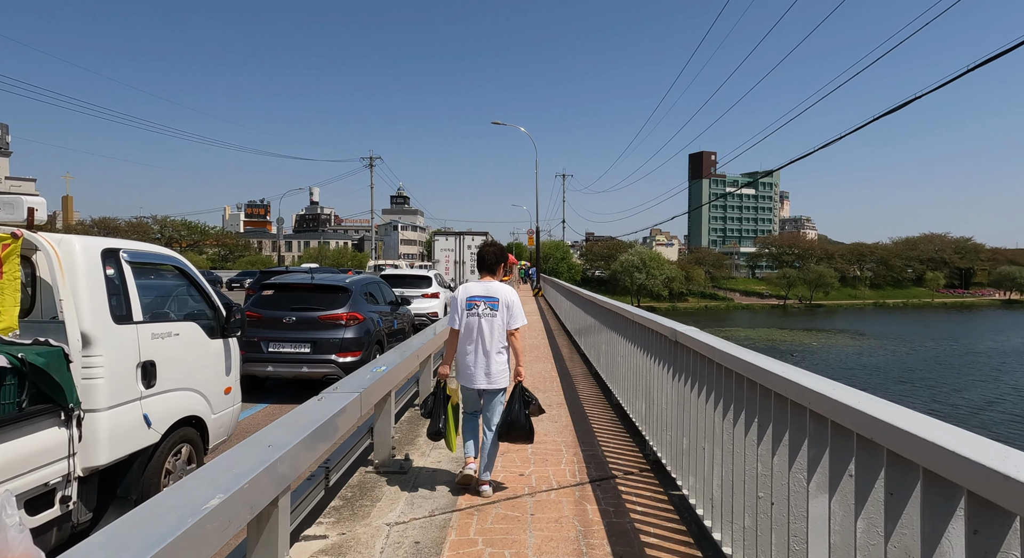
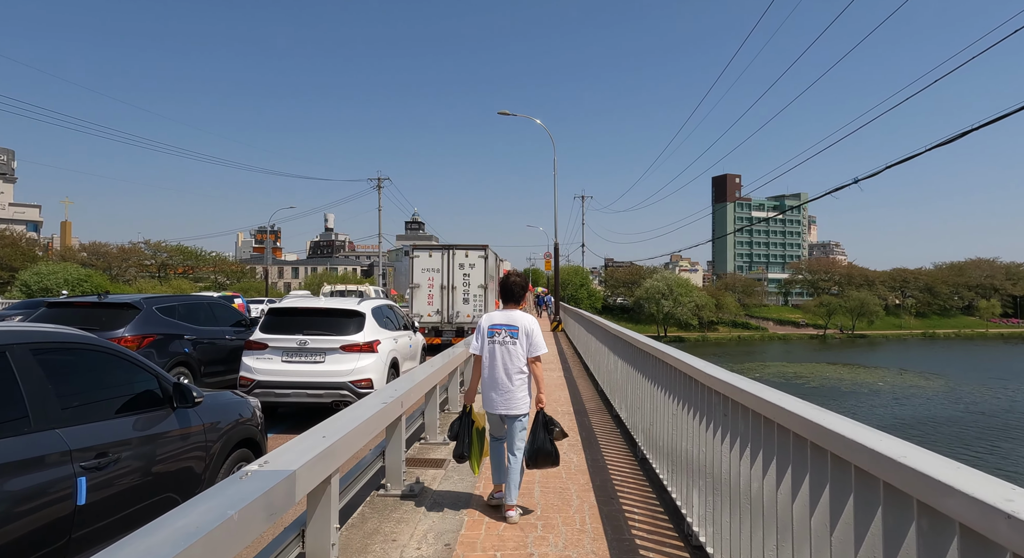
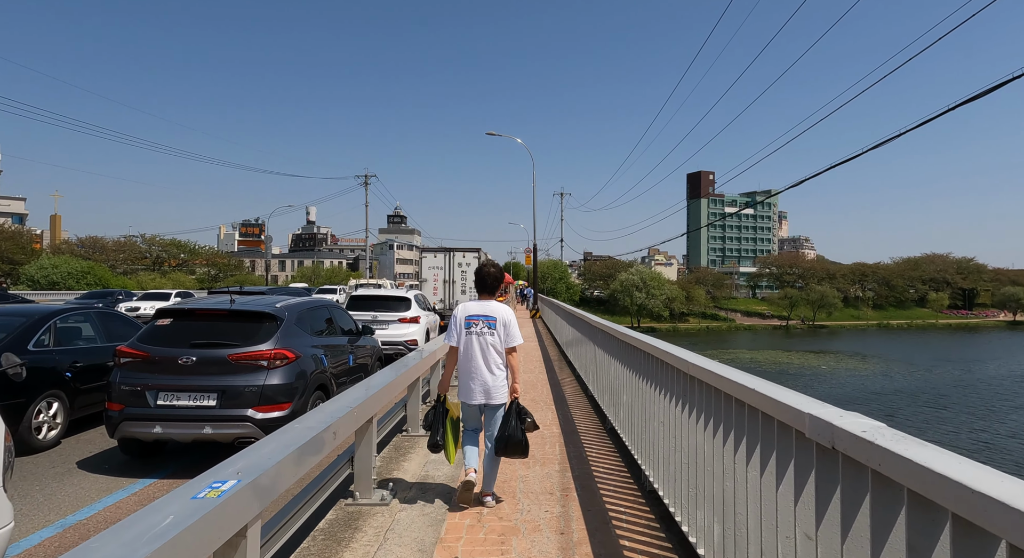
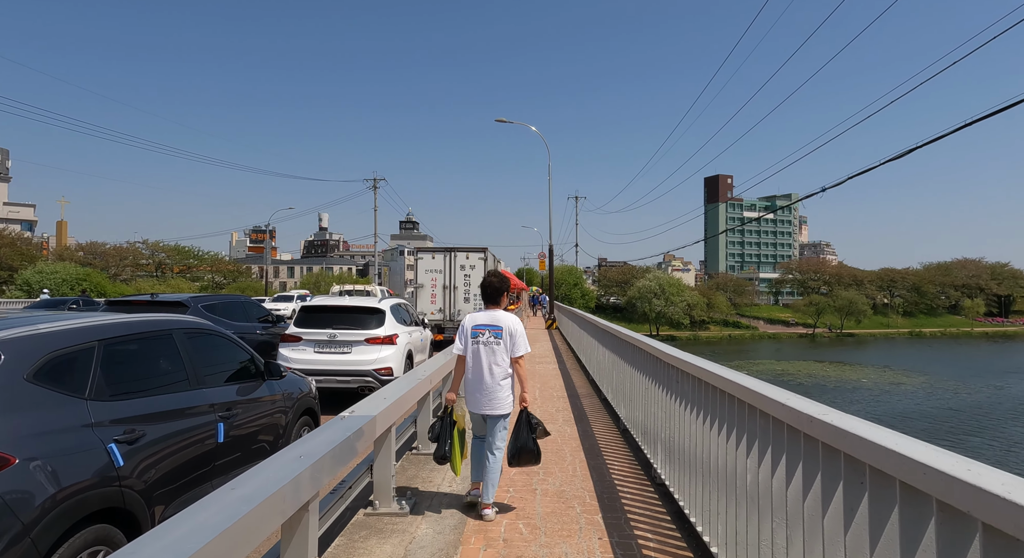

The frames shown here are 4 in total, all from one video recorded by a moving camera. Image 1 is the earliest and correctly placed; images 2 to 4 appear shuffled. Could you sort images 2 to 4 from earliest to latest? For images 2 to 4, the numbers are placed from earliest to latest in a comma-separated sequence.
3, 4, 2
